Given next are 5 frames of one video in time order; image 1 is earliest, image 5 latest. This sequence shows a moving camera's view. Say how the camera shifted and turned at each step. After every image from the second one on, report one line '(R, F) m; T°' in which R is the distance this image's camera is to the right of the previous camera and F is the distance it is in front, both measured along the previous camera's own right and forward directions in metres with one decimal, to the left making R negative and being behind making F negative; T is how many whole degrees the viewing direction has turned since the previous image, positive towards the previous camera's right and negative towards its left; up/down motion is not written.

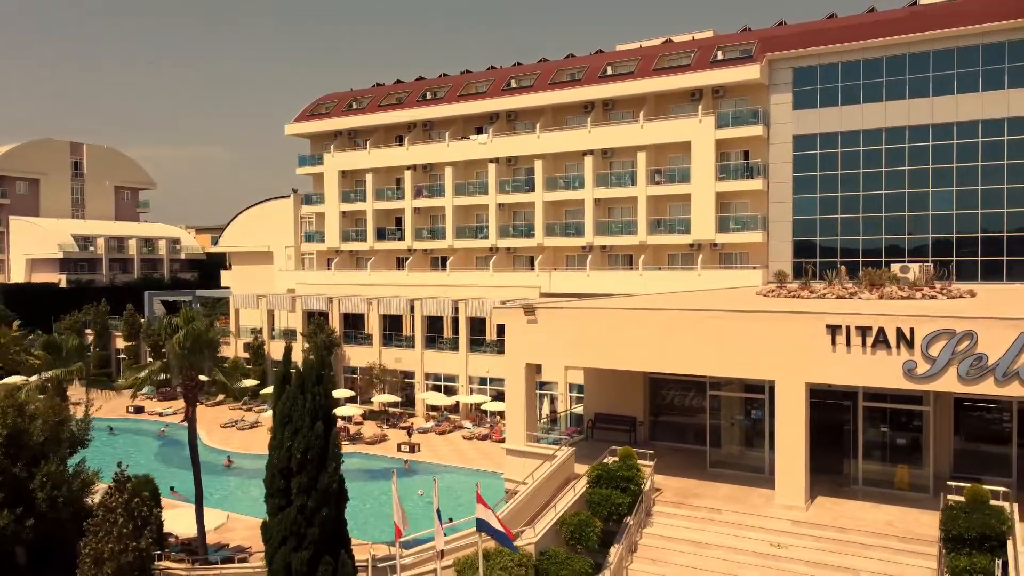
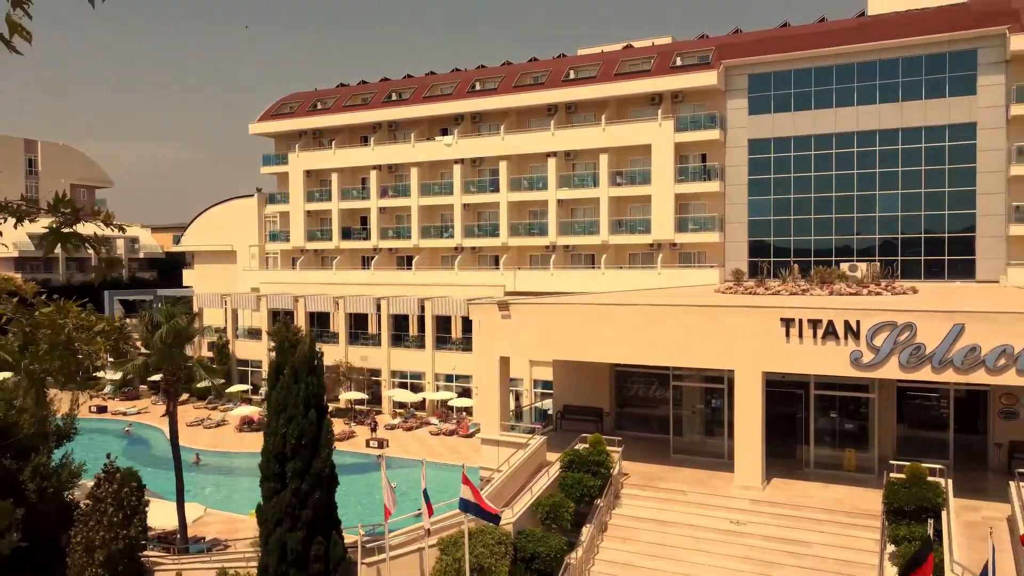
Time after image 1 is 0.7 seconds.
(-0.4, -0.9) m; +3°
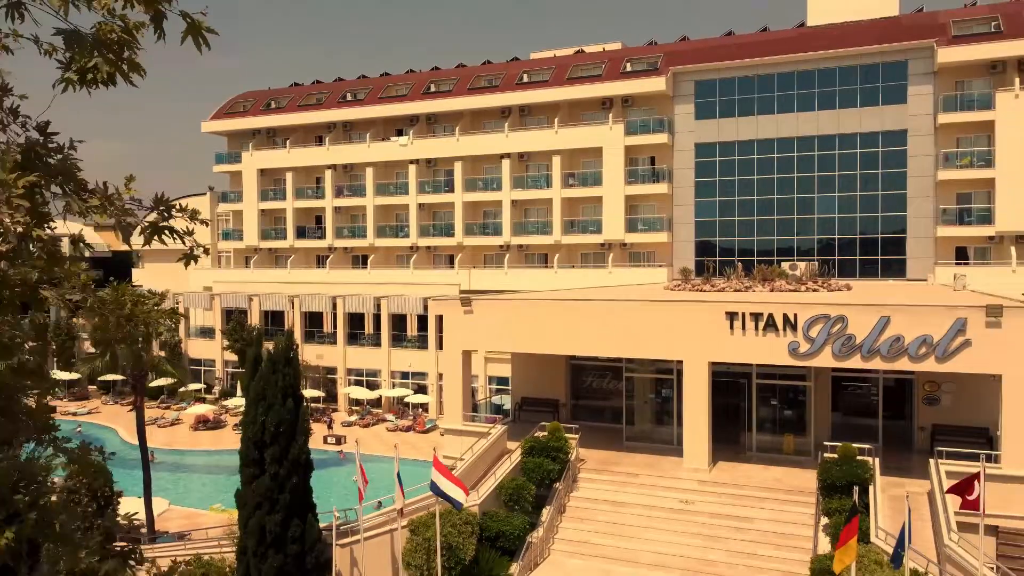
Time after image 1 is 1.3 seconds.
(-0.3, -1.0) m; +4°
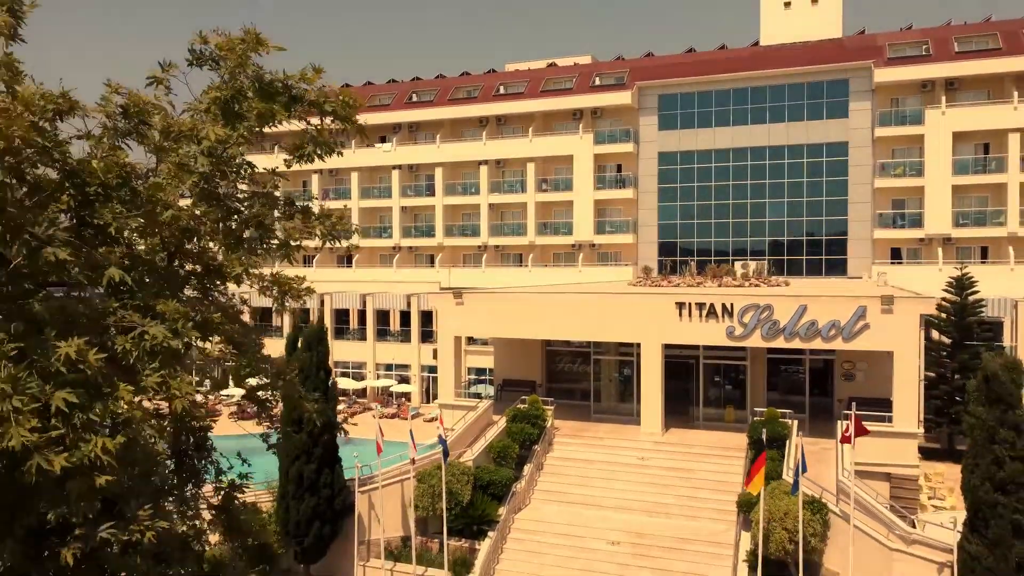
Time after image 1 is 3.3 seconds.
(-0.4, -3.5) m; +2°
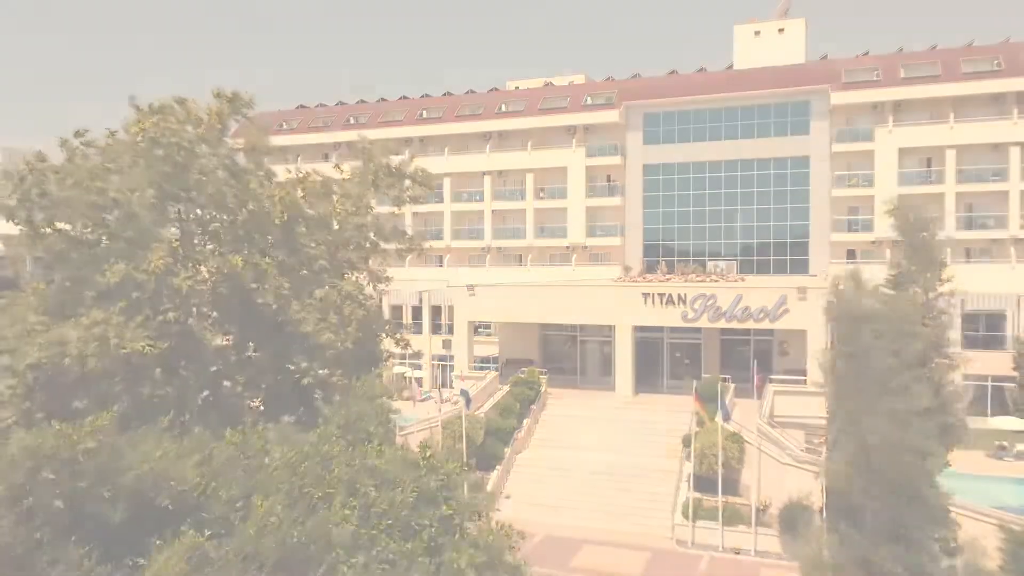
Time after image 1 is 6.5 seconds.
(-0.1, -5.9) m; 0°
